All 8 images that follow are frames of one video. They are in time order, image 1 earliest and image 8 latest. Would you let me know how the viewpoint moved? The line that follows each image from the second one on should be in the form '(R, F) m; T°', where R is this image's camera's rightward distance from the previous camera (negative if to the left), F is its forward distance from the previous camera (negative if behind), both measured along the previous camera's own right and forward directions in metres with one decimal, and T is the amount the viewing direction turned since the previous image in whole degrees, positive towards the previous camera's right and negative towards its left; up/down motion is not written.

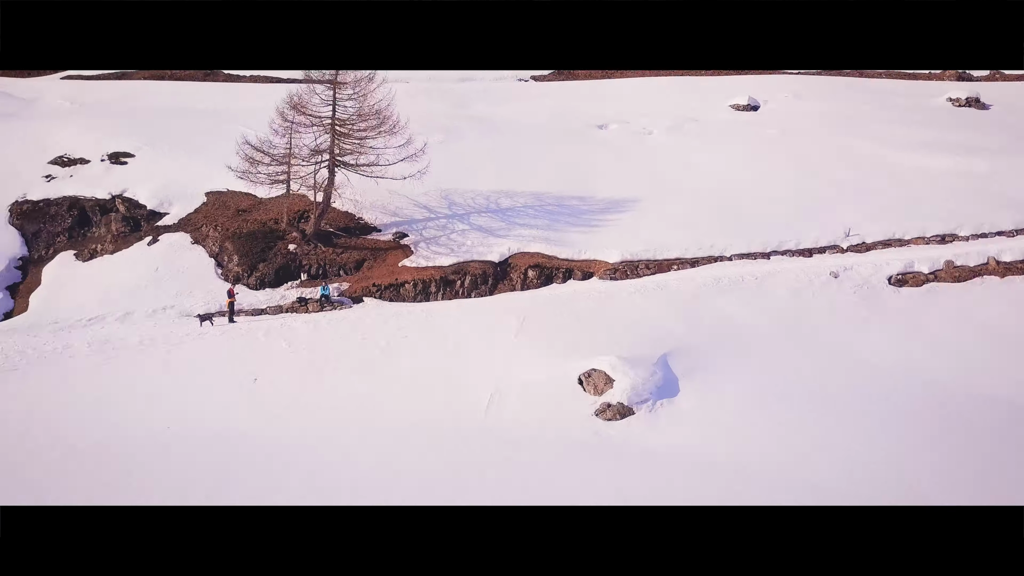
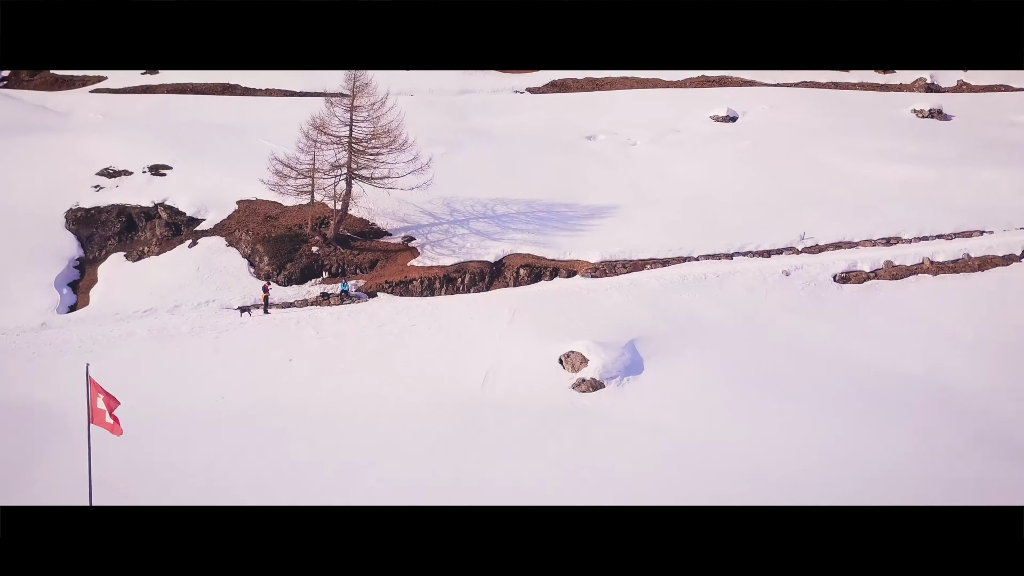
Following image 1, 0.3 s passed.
(+0.1, -2.9) m; 0°
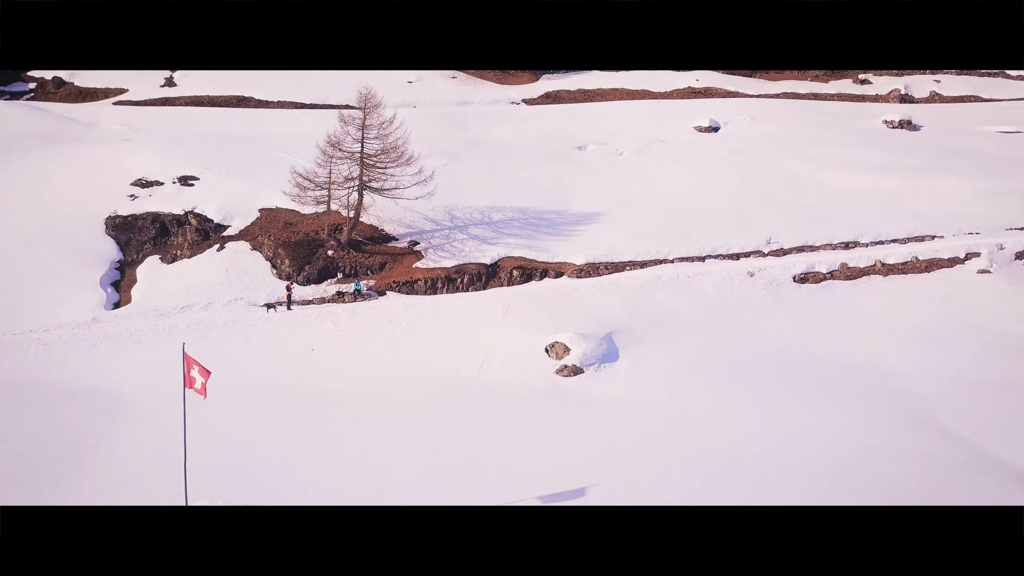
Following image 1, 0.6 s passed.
(+0.1, -2.6) m; 0°
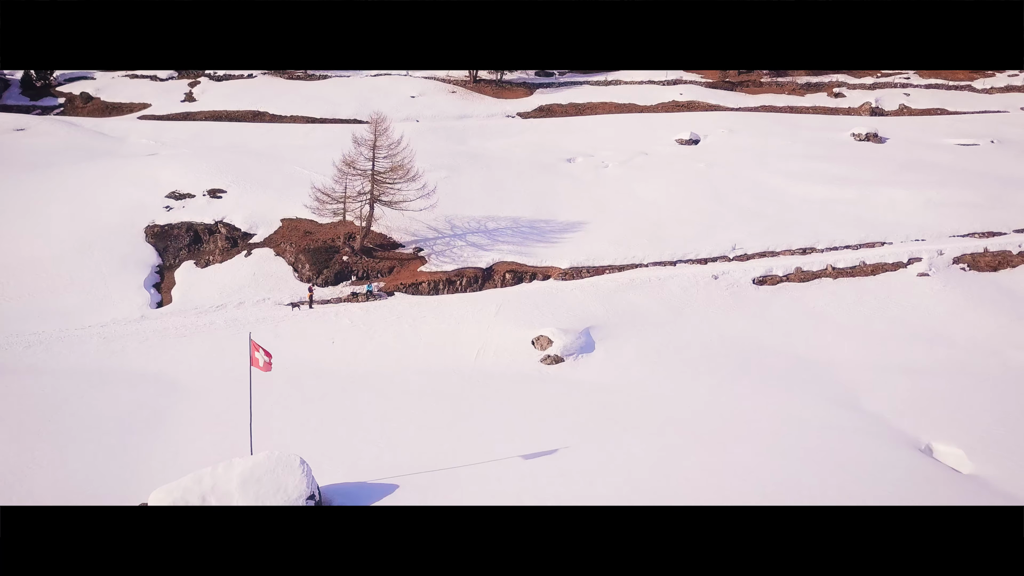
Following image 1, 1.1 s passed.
(+0.2, -3.4) m; 0°
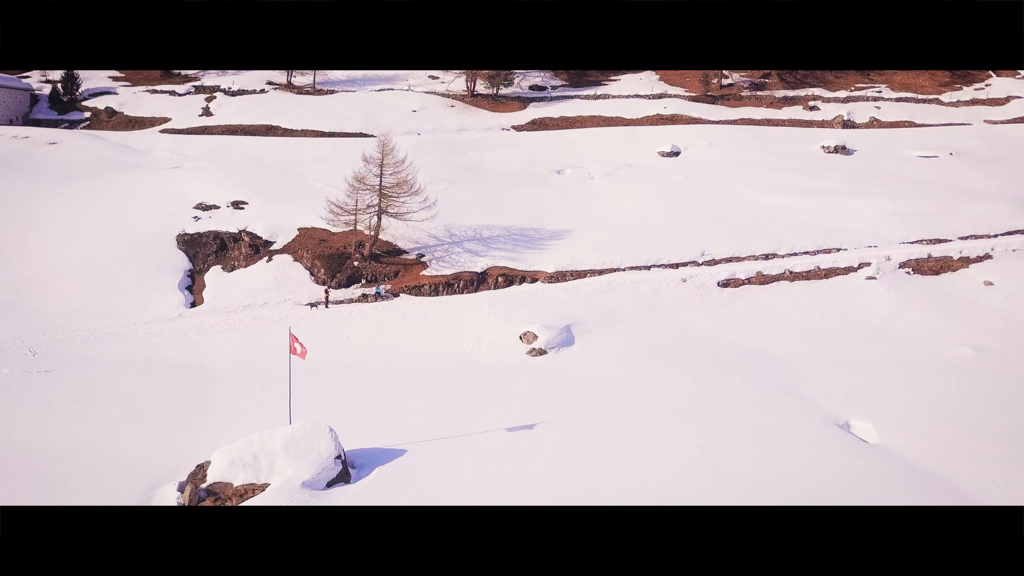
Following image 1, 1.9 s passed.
(+0.2, -3.5) m; 0°
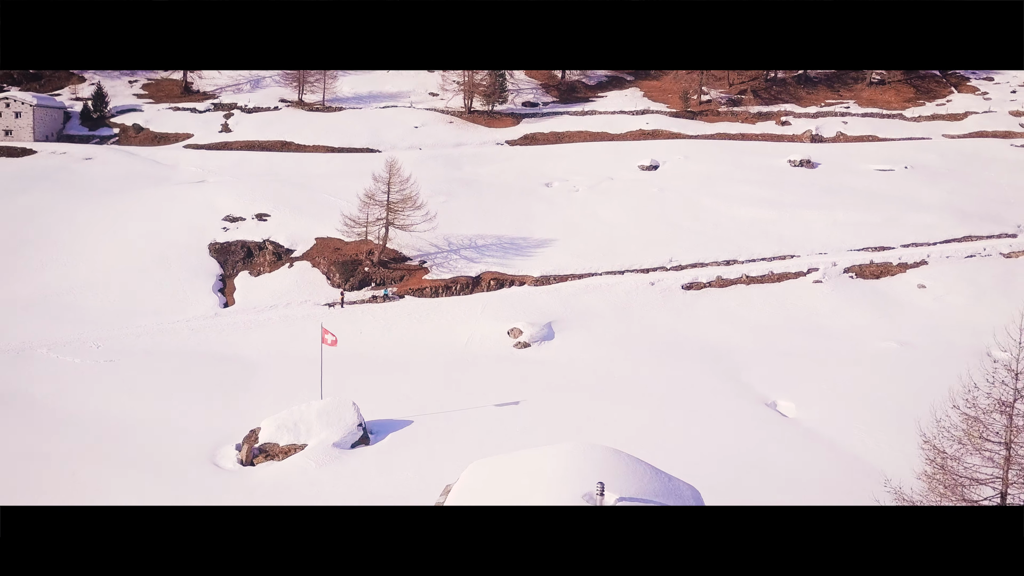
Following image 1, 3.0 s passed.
(+0.3, -4.6) m; 0°
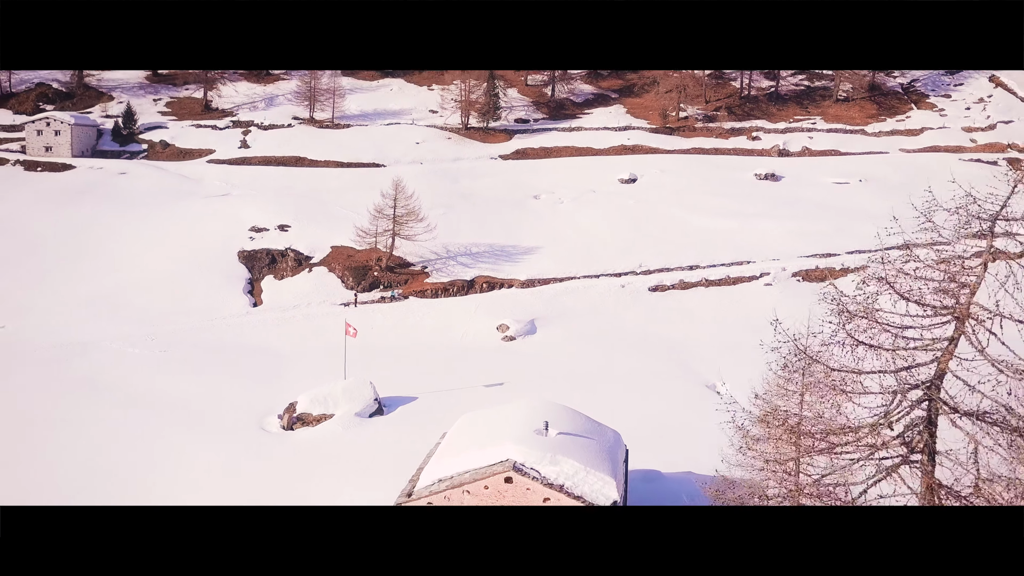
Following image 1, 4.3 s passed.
(+0.4, -5.6) m; 0°
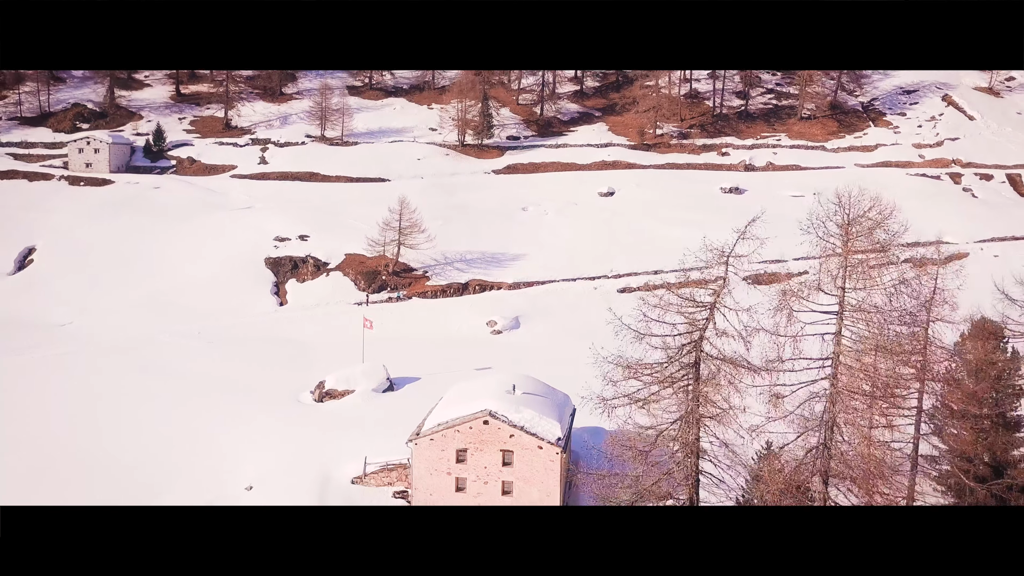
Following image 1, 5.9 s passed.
(+0.4, -7.0) m; 0°
